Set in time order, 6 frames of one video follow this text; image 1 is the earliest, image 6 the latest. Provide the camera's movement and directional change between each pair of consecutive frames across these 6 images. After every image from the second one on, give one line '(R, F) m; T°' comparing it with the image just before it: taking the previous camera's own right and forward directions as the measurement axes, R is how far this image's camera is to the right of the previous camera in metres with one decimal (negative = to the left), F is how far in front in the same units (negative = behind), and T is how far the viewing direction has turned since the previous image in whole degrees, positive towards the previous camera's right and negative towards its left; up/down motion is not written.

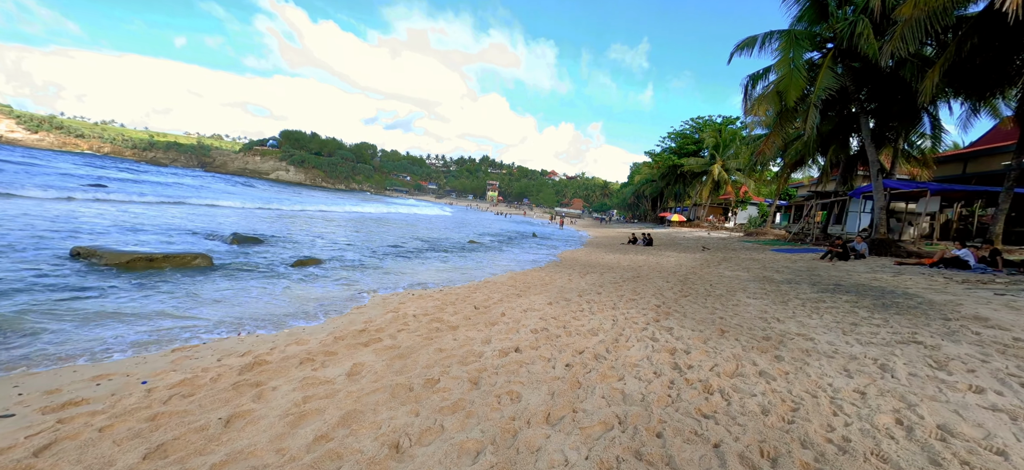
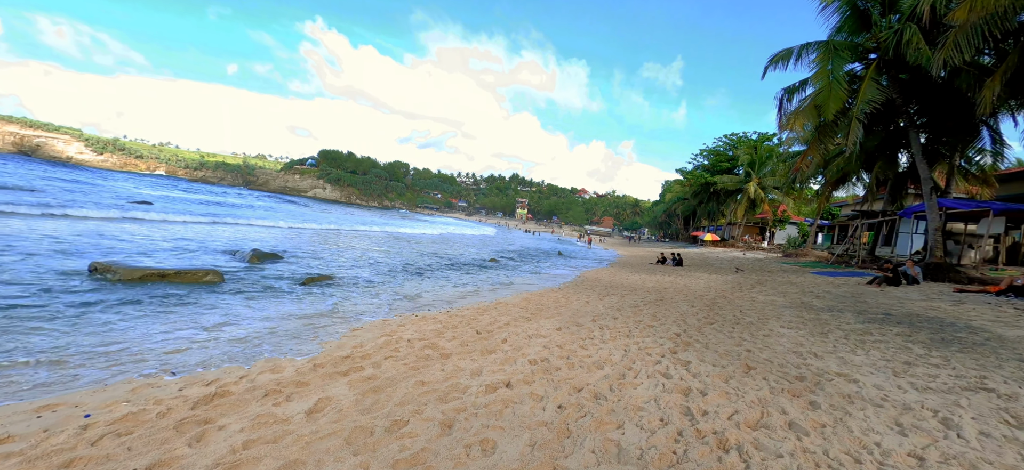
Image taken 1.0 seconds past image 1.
(+0.4, +0.4) m; -4°
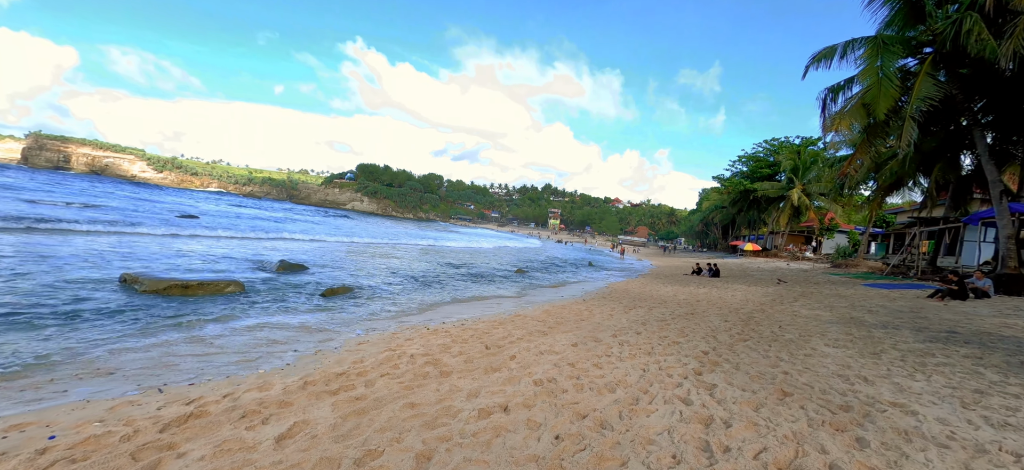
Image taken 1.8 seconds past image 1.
(+0.3, +0.3) m; -4°
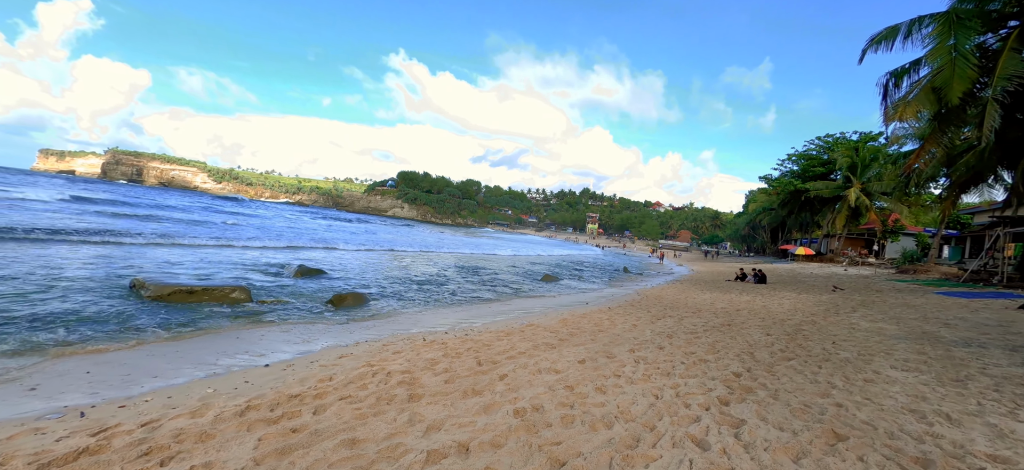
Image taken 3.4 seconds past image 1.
(+0.5, +0.7) m; -5°
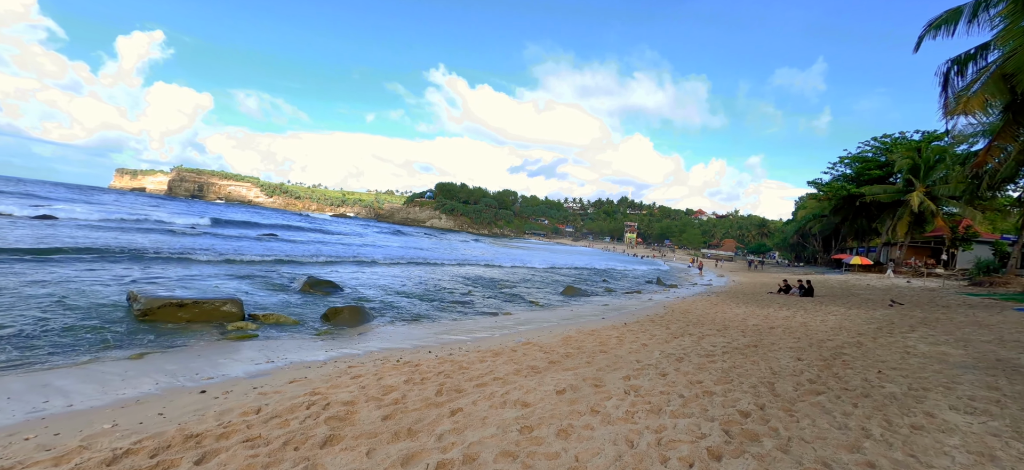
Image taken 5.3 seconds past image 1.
(+0.8, +0.7) m; -5°
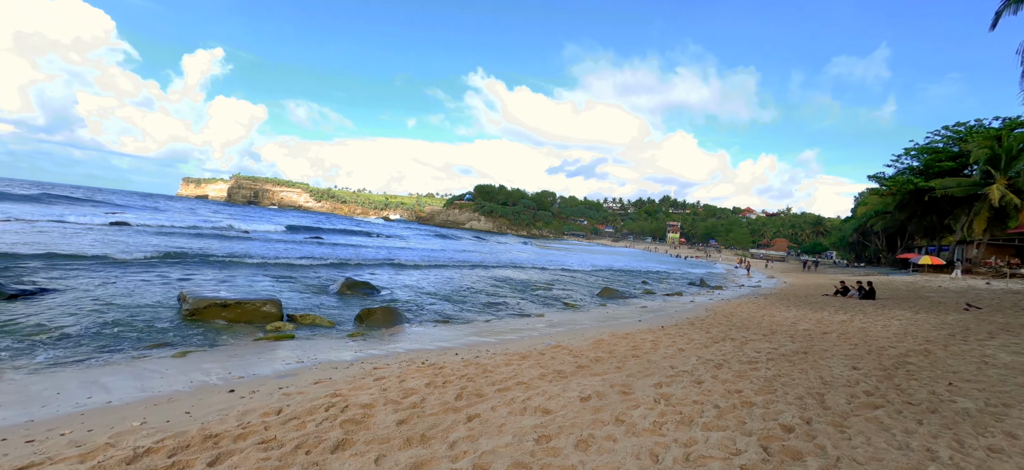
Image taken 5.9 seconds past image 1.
(+0.2, +0.2) m; -5°
